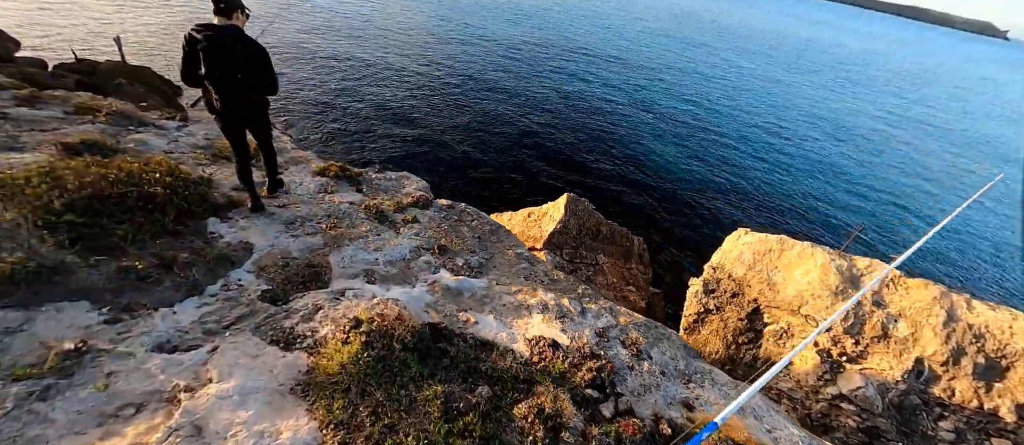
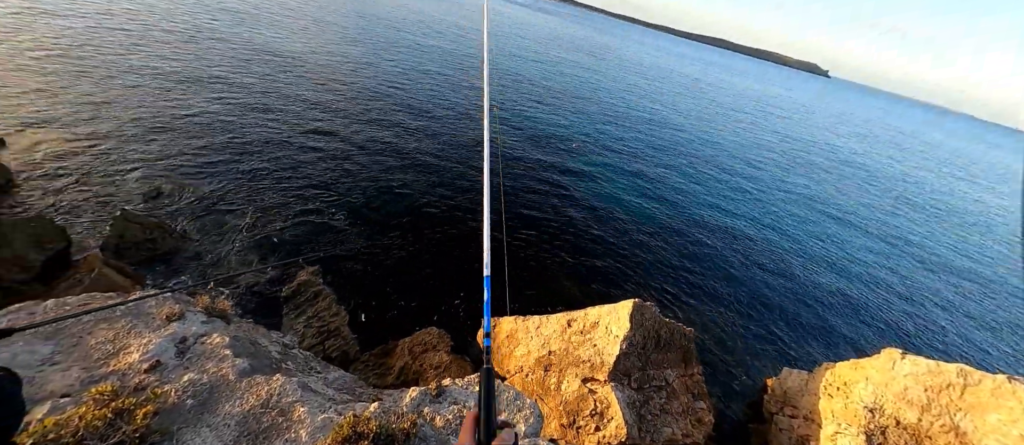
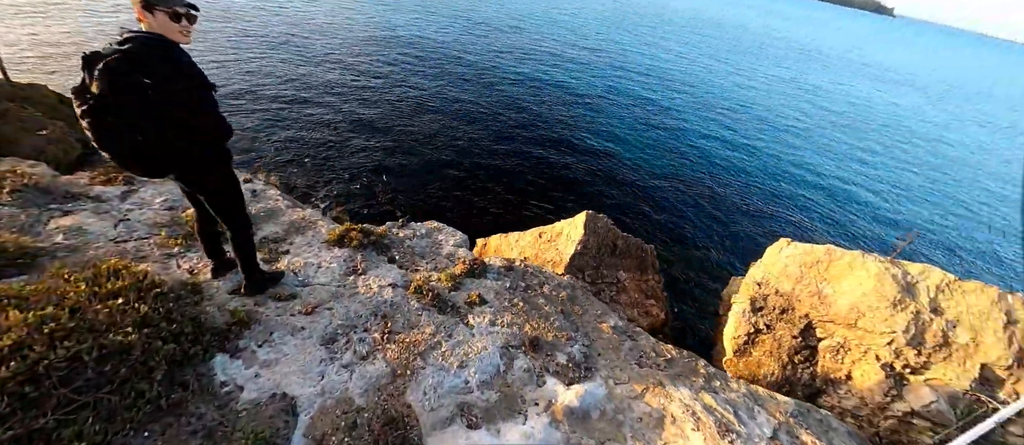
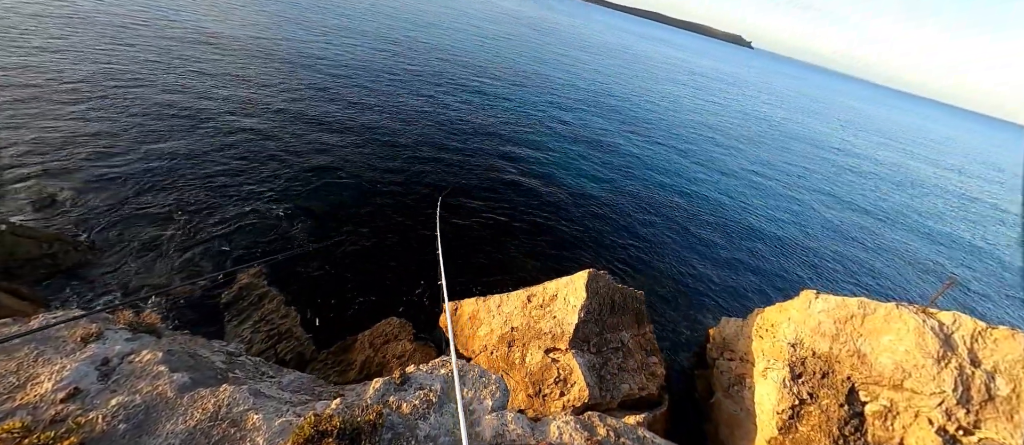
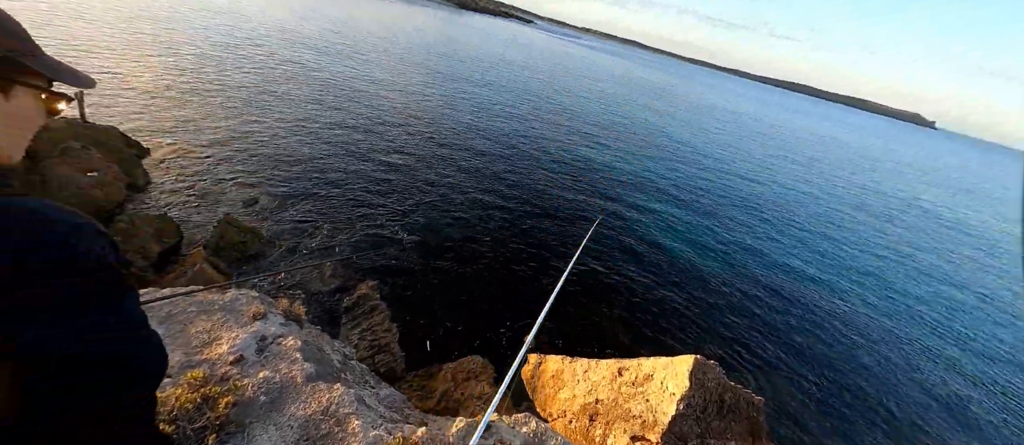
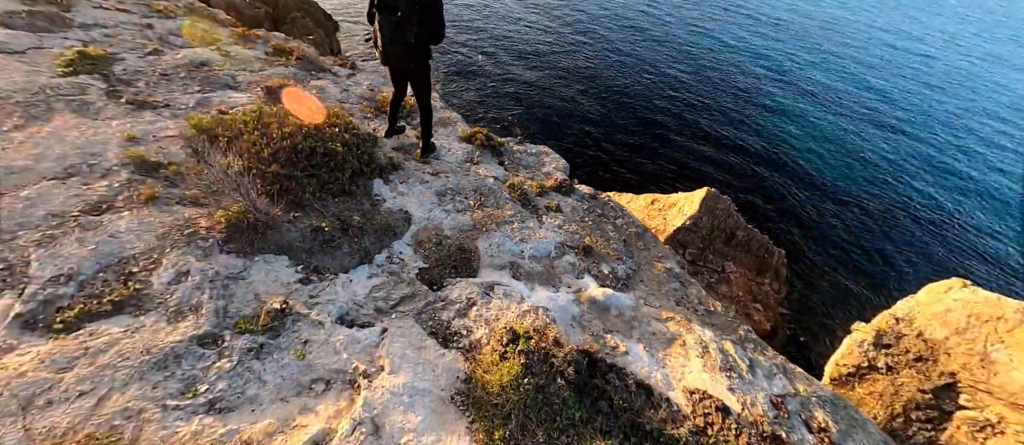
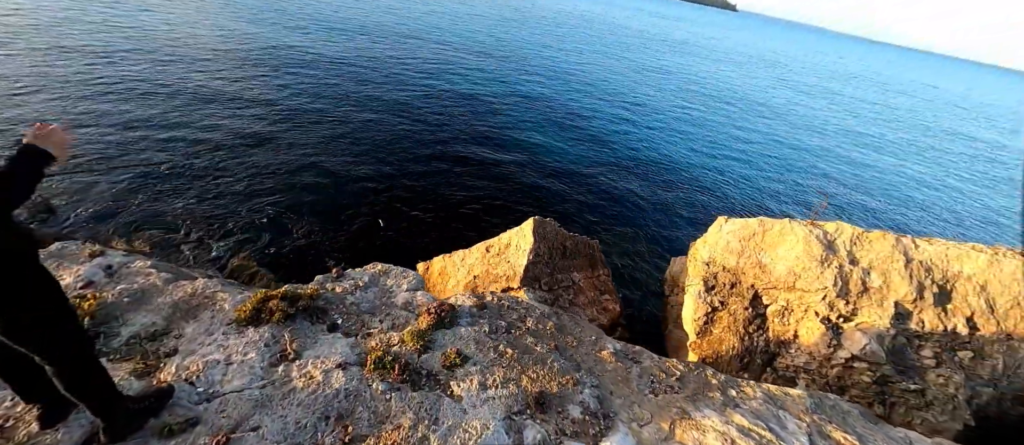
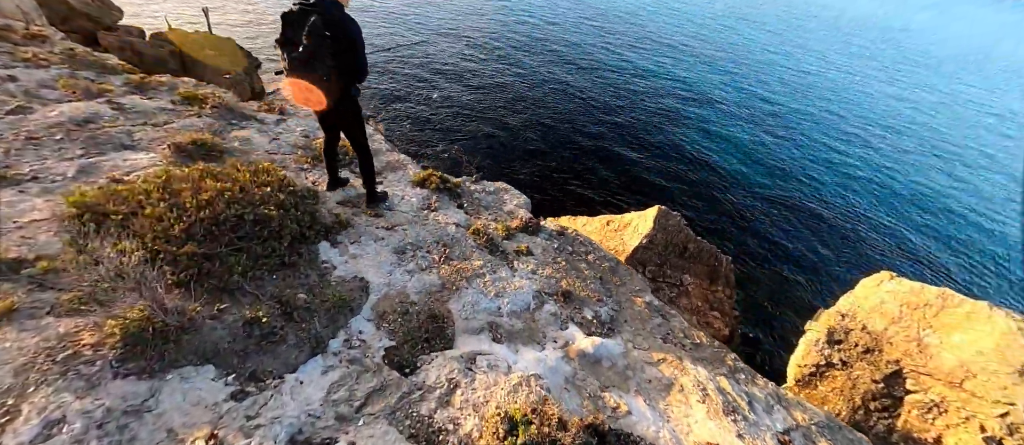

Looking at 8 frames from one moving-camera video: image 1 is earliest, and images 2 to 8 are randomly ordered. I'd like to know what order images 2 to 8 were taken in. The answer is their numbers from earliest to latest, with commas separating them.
6, 8, 3, 7, 4, 2, 5
